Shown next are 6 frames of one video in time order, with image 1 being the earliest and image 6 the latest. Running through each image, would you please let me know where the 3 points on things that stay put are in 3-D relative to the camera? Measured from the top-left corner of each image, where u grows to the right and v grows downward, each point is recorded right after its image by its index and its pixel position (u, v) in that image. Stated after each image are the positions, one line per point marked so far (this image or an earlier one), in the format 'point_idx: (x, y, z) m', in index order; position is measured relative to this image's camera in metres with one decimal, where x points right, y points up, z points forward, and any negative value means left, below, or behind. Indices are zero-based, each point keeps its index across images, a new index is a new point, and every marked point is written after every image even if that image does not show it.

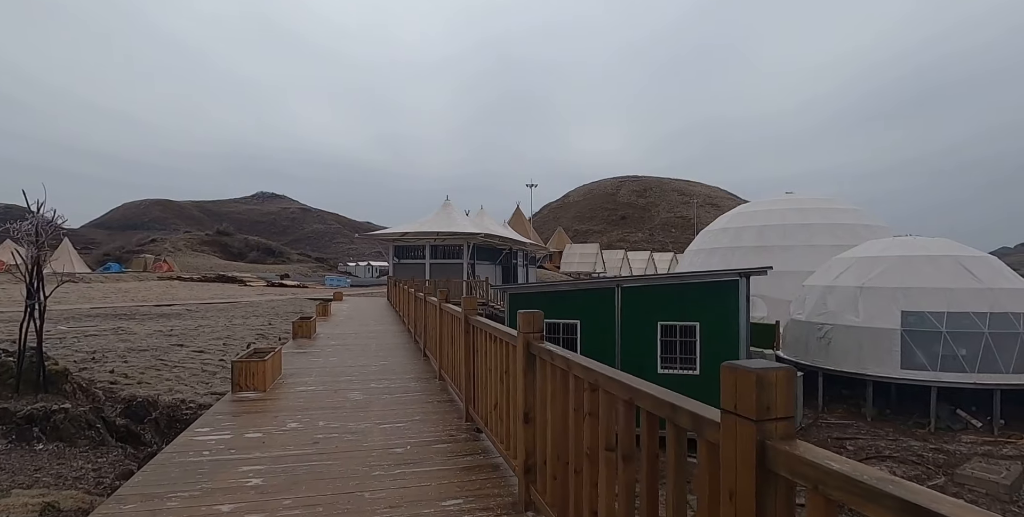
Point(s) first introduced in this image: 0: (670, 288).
0: (+3.6, -0.7, +10.5) m
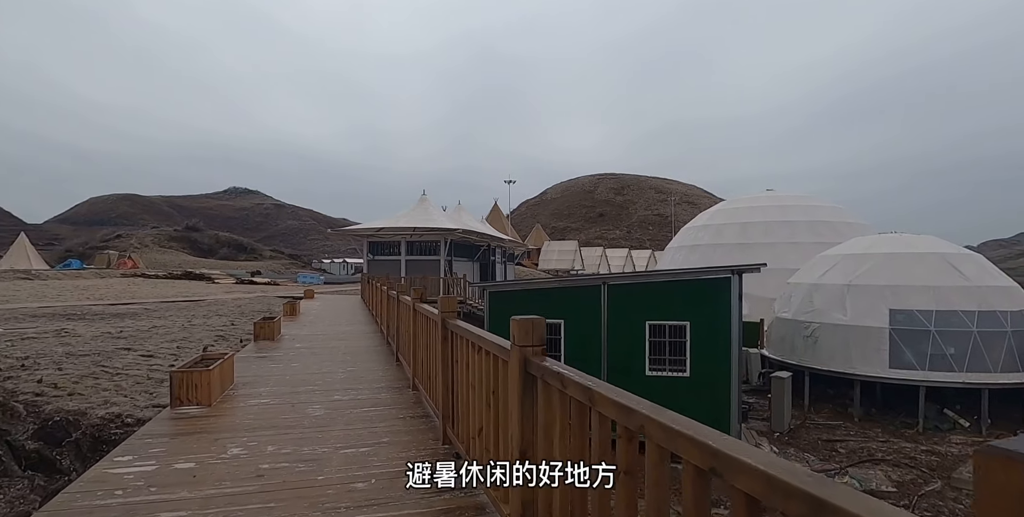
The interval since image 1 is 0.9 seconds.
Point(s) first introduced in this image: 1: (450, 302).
0: (+3.2, -0.6, +10.1) m
1: (-0.5, -0.3, +3.4) m
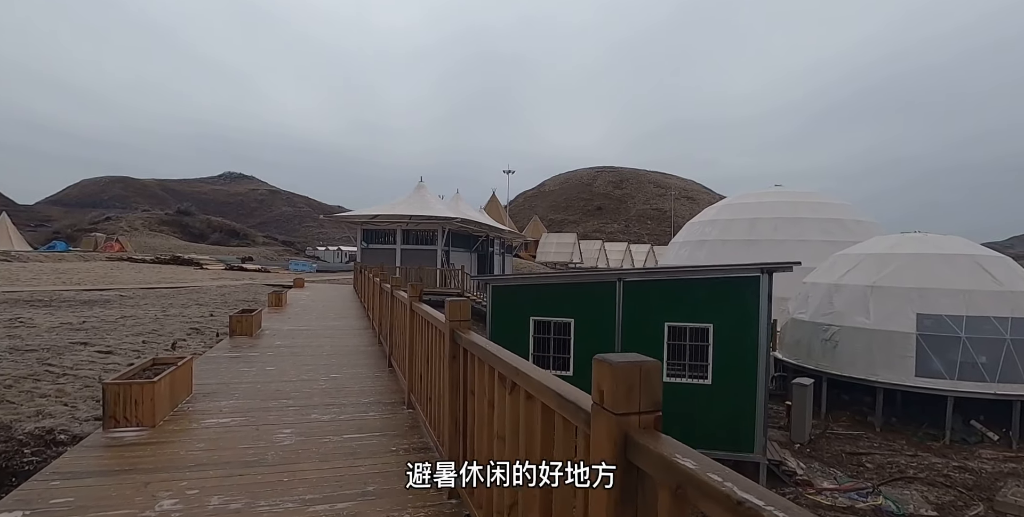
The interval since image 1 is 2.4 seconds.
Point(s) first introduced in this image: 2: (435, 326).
0: (+3.4, -0.5, +9.3) m
1: (-0.3, -0.3, +2.5) m
2: (-0.5, -0.4, +2.9) m
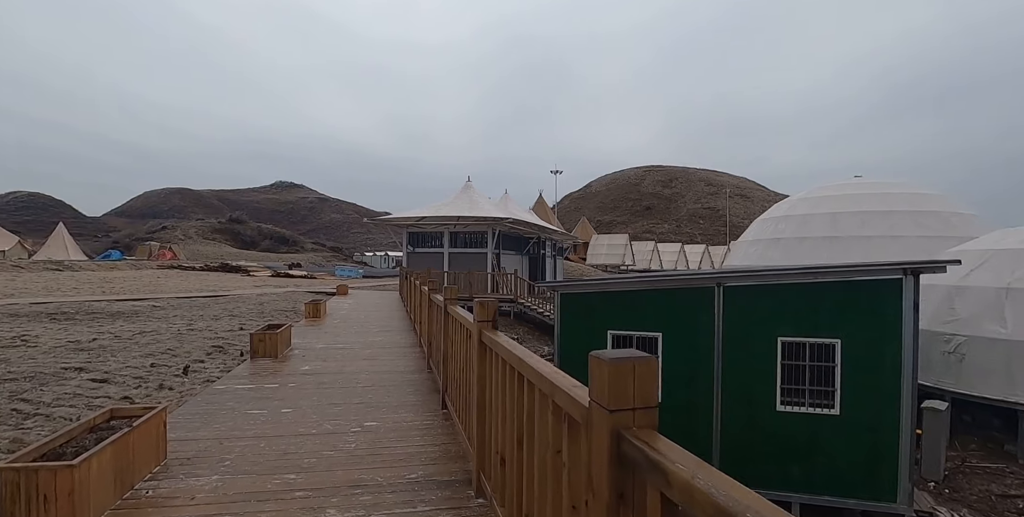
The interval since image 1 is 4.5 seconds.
0: (+4.5, -0.5, +7.4) m
1: (+0.3, -0.2, +1.0) m
2: (+0.1, -0.4, +1.4) m
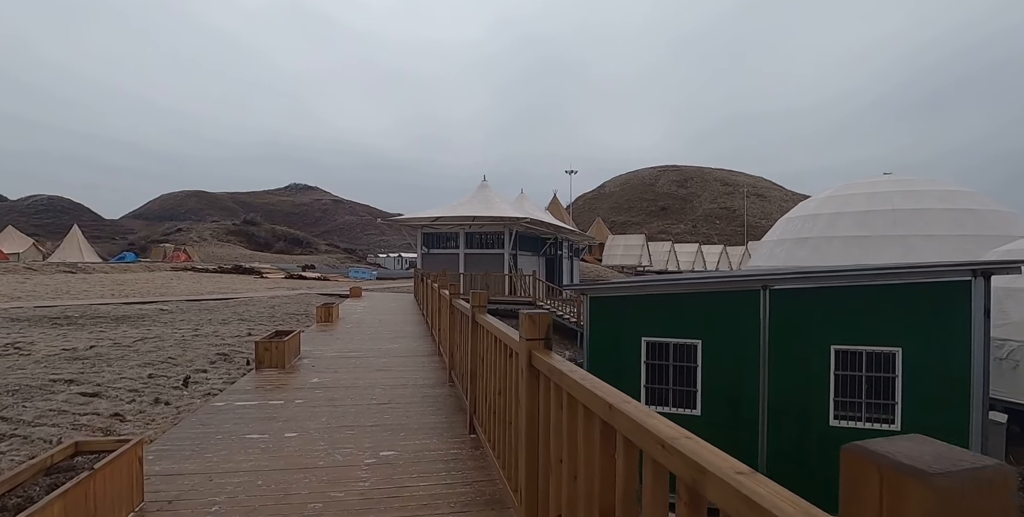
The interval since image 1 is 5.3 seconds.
0: (+4.9, -0.5, +6.7) m
1: (+0.5, -0.2, +0.4) m
2: (+0.3, -0.4, +0.9) m
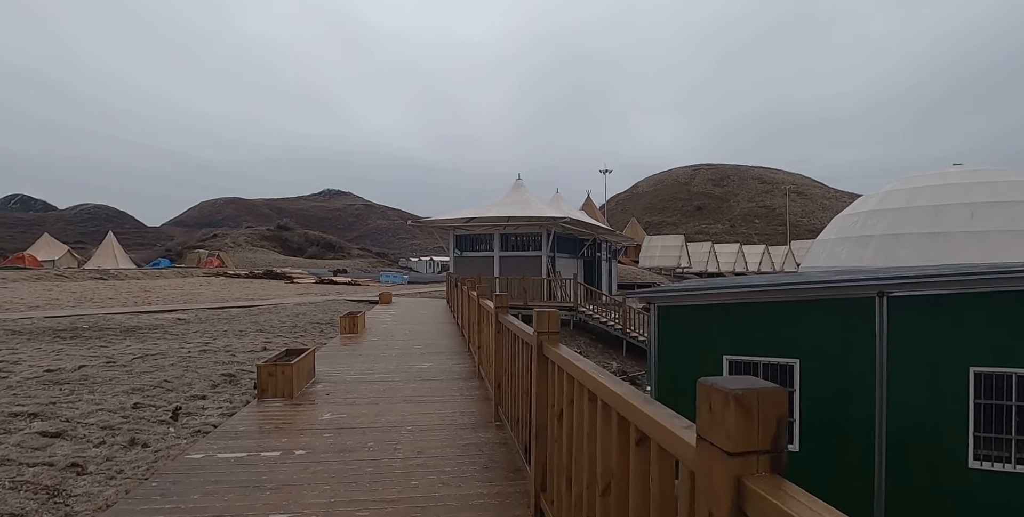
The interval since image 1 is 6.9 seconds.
0: (+5.5, -0.4, +5.2) m
1: (+0.7, -0.2, -0.8) m
2: (+0.6, -0.4, -0.3) m
